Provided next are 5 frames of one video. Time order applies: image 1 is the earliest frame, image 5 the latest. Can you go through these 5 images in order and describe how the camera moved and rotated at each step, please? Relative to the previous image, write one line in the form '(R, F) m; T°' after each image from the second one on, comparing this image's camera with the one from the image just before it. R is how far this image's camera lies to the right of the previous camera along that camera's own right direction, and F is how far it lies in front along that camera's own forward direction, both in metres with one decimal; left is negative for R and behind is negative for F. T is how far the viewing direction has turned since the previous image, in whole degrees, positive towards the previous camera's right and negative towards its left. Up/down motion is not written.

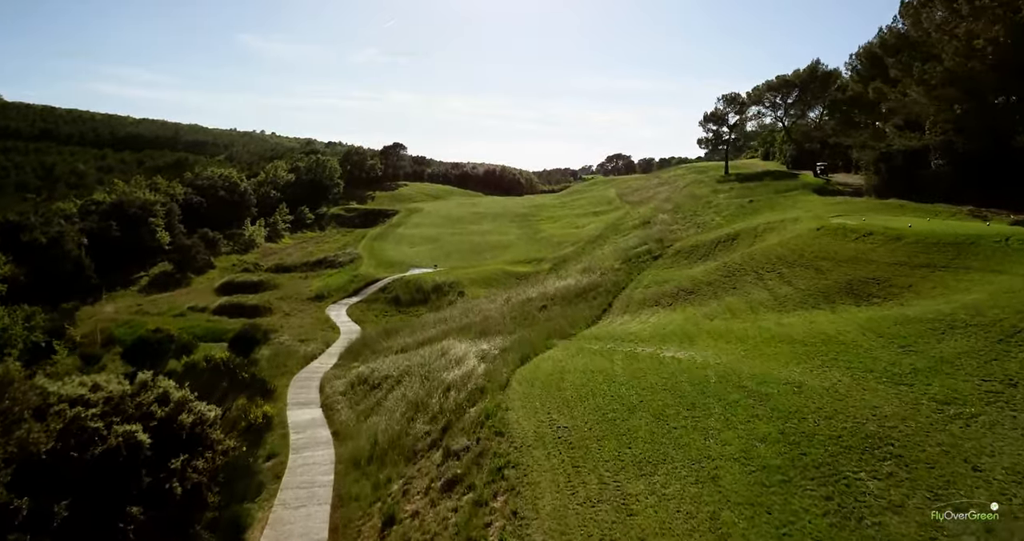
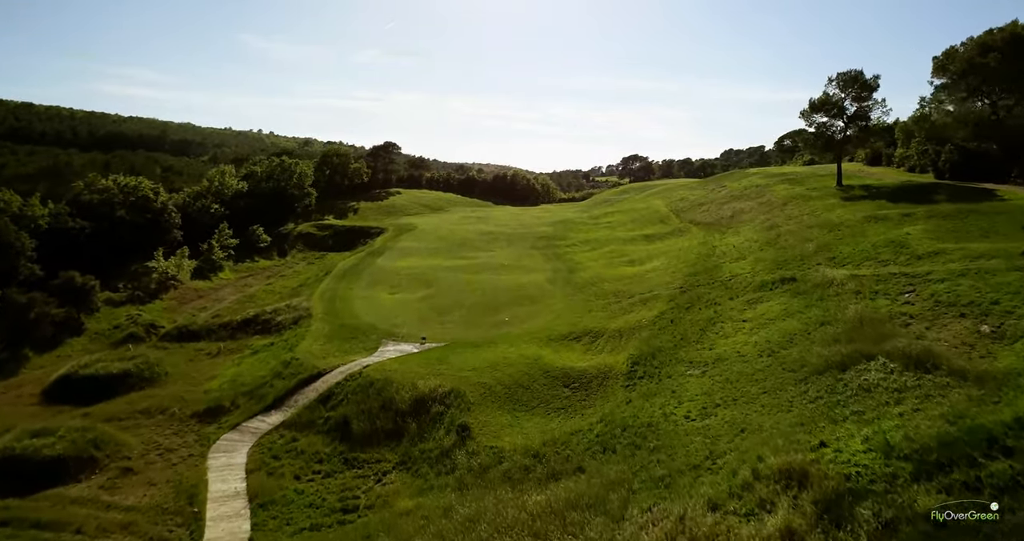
(-1.4, +20.6) m; 0°
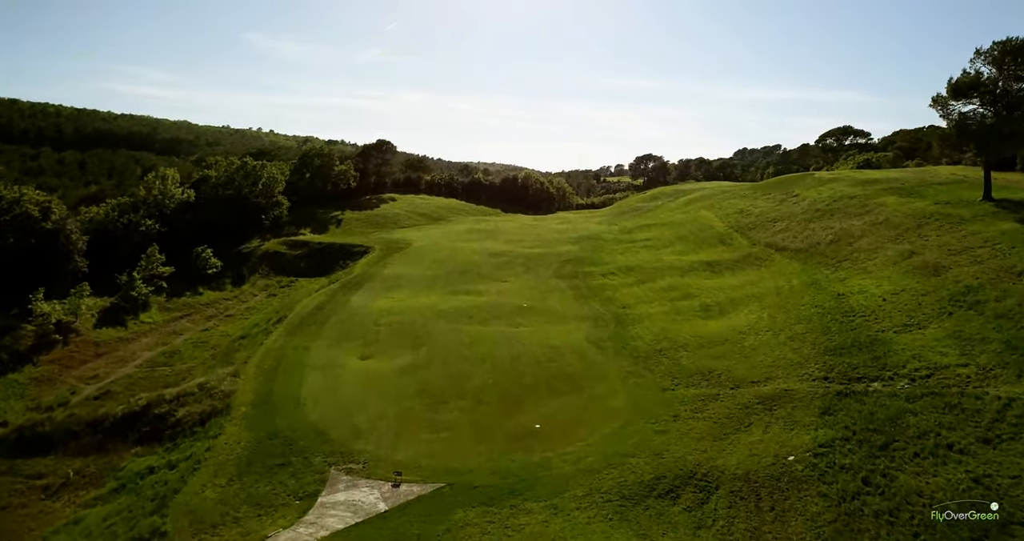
(-0.9, +13.8) m; 0°
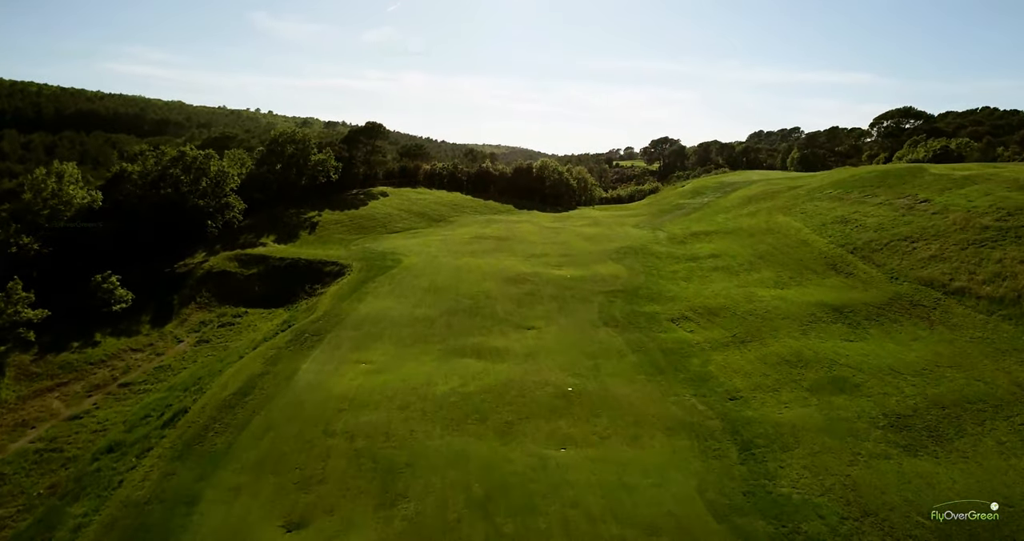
(-1.1, +14.2) m; 0°
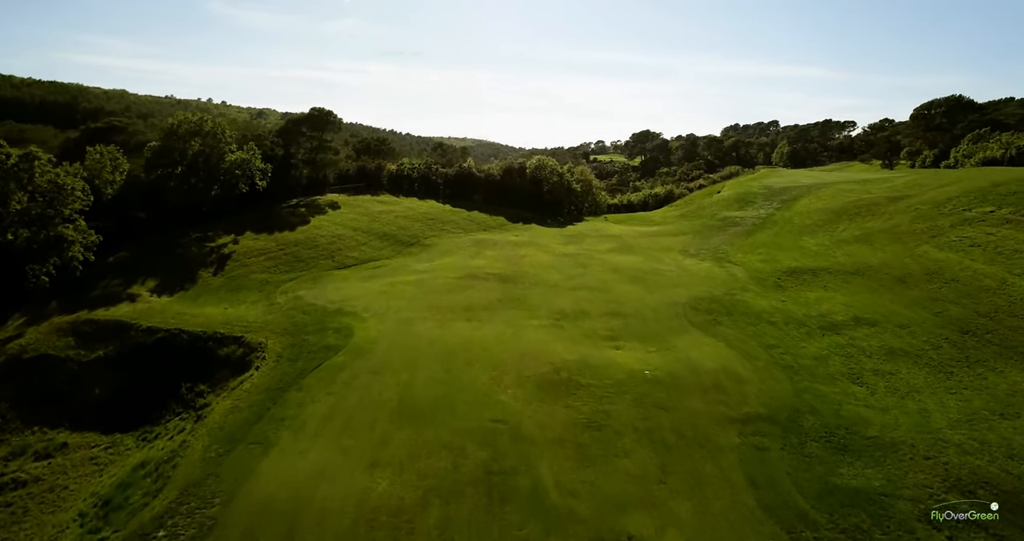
(-2.2, +17.8) m; +3°
